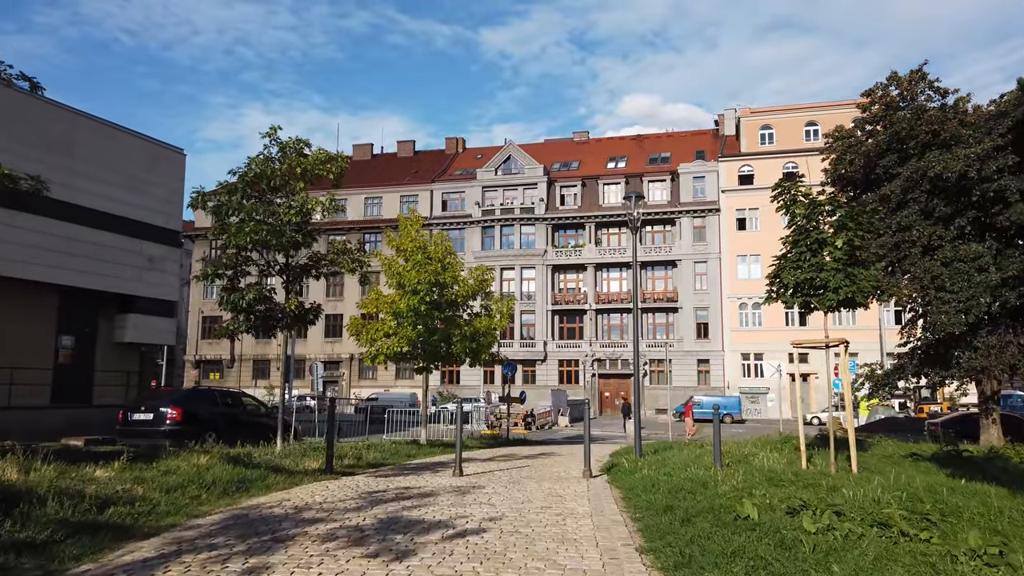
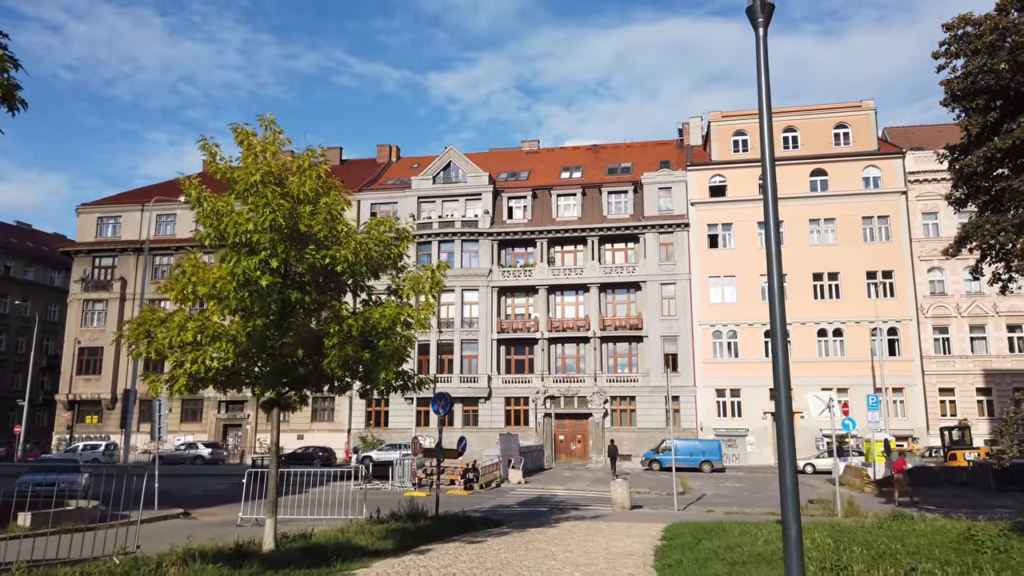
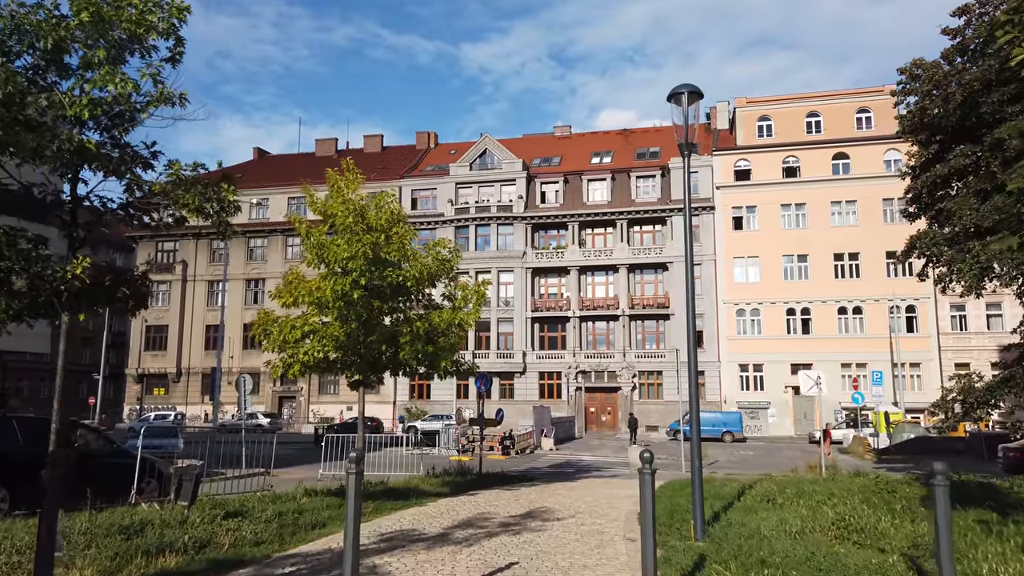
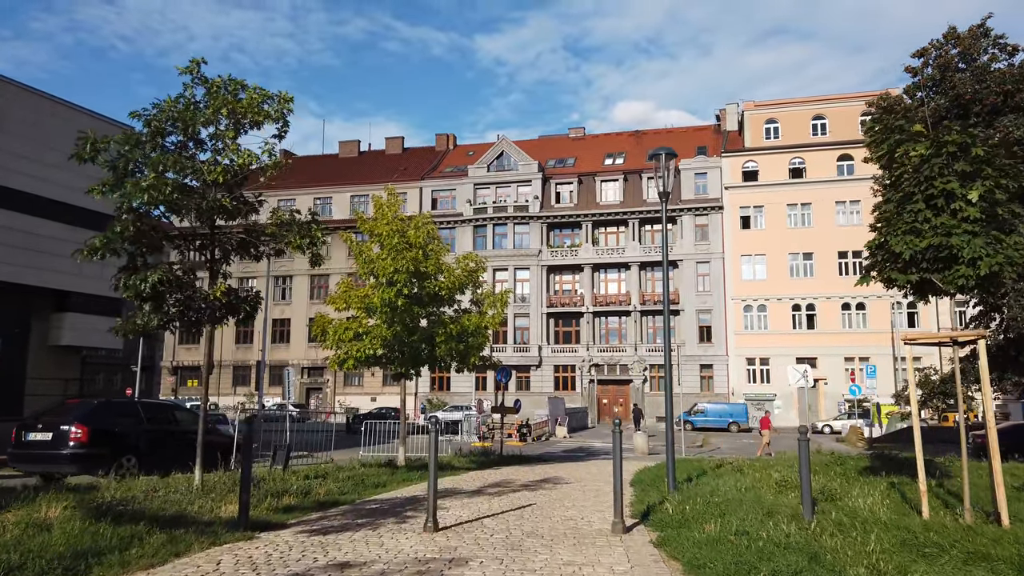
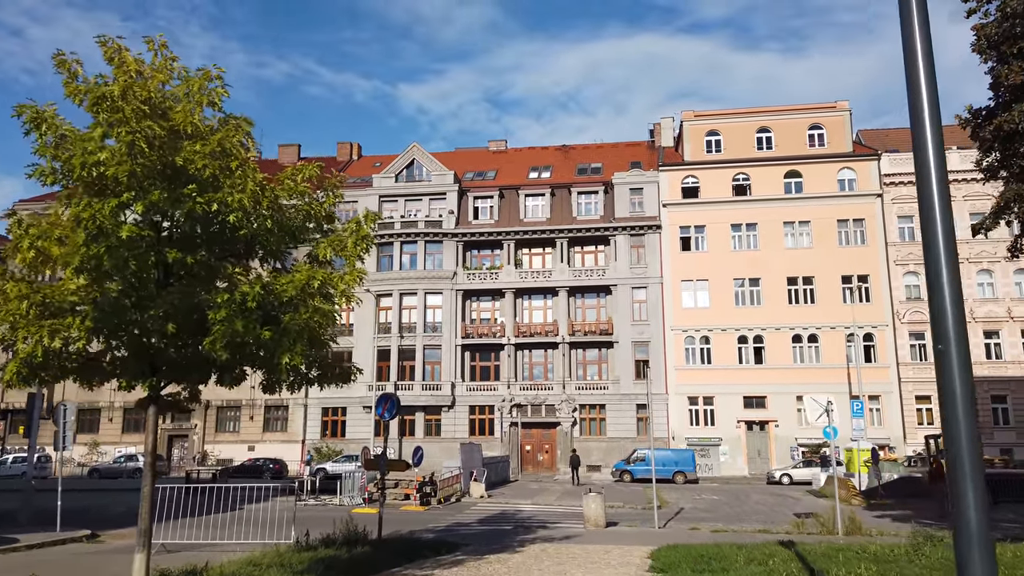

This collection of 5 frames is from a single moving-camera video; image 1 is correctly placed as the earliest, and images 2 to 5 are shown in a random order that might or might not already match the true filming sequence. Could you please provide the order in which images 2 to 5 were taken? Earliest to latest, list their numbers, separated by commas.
4, 3, 2, 5
